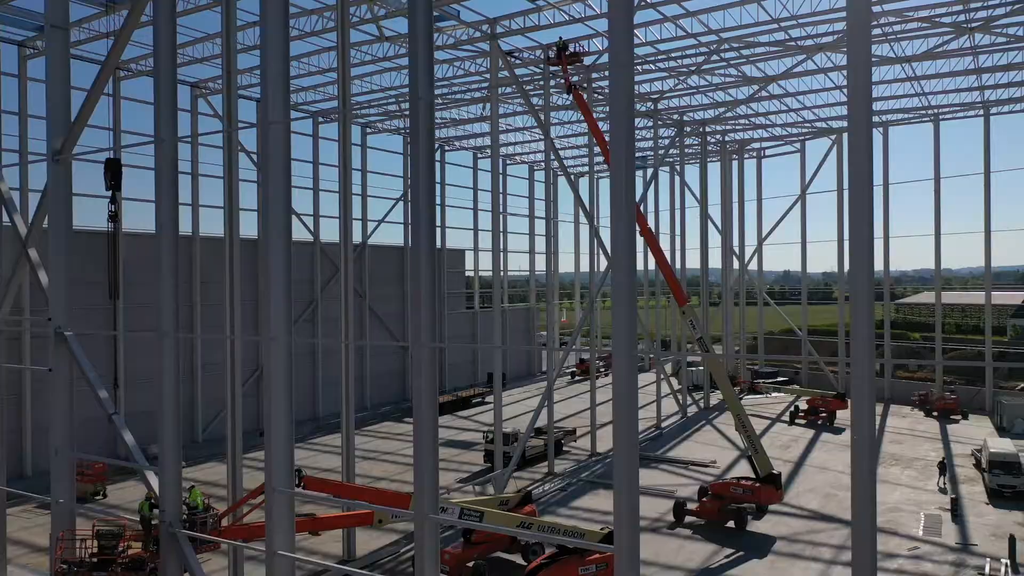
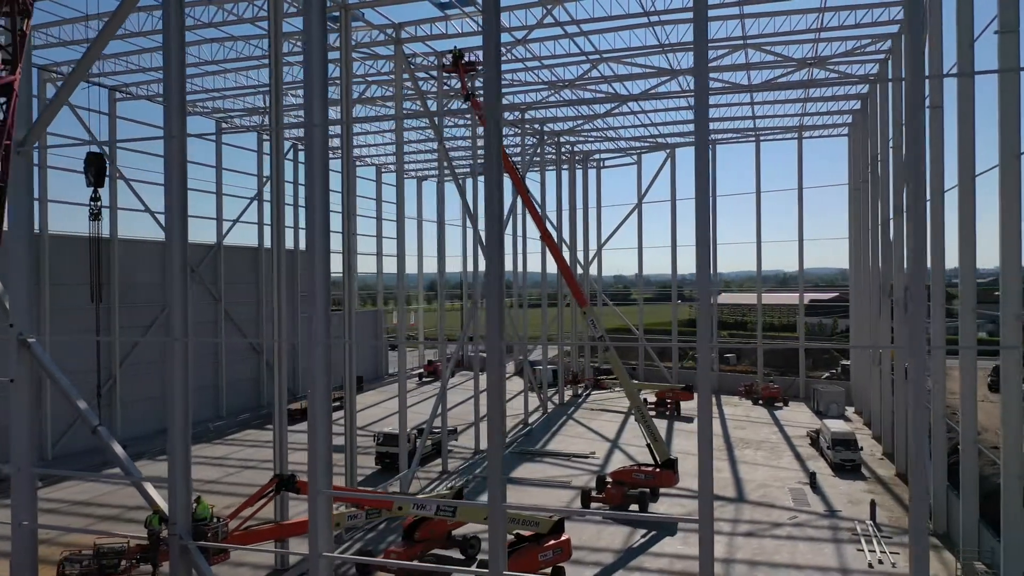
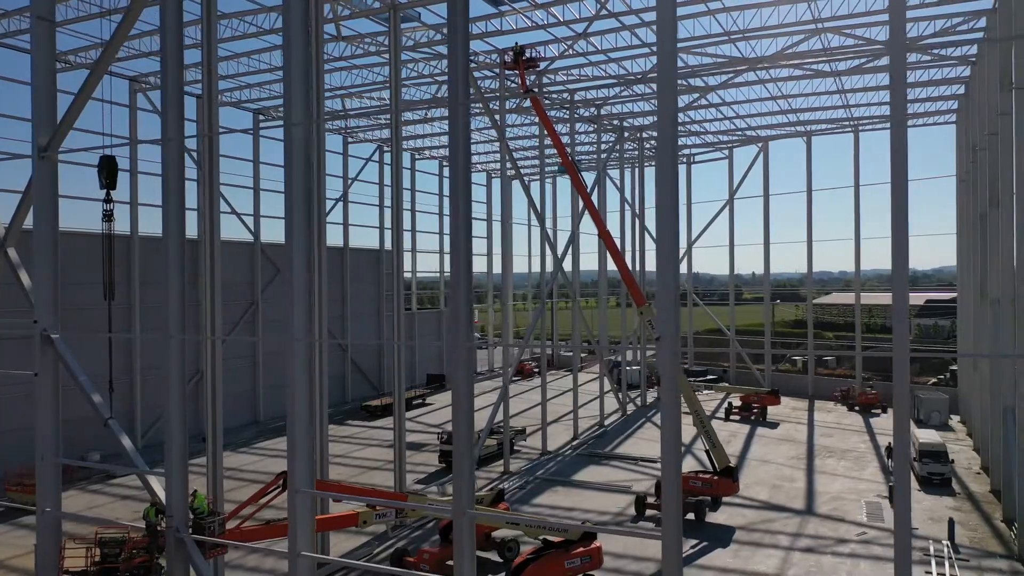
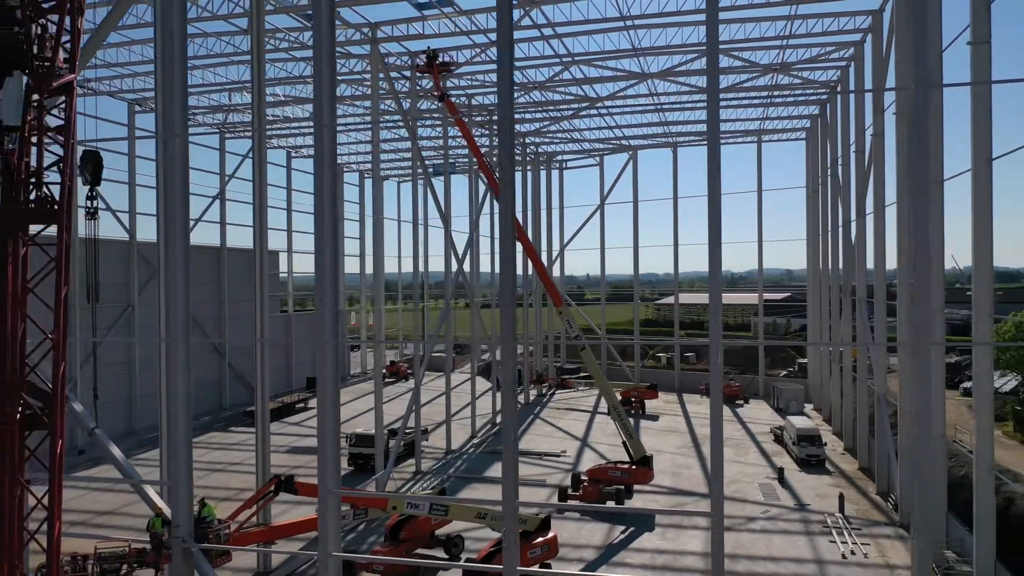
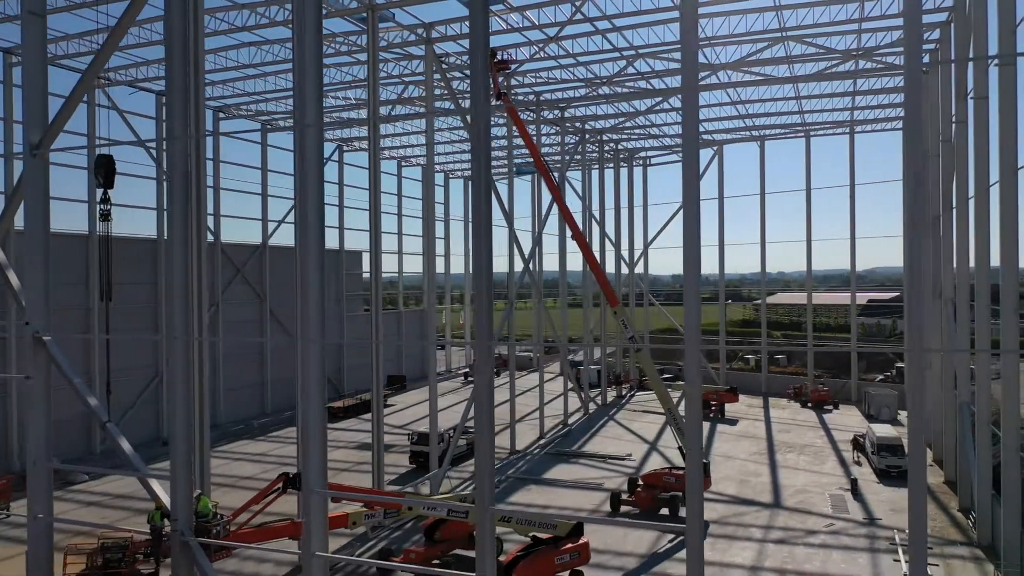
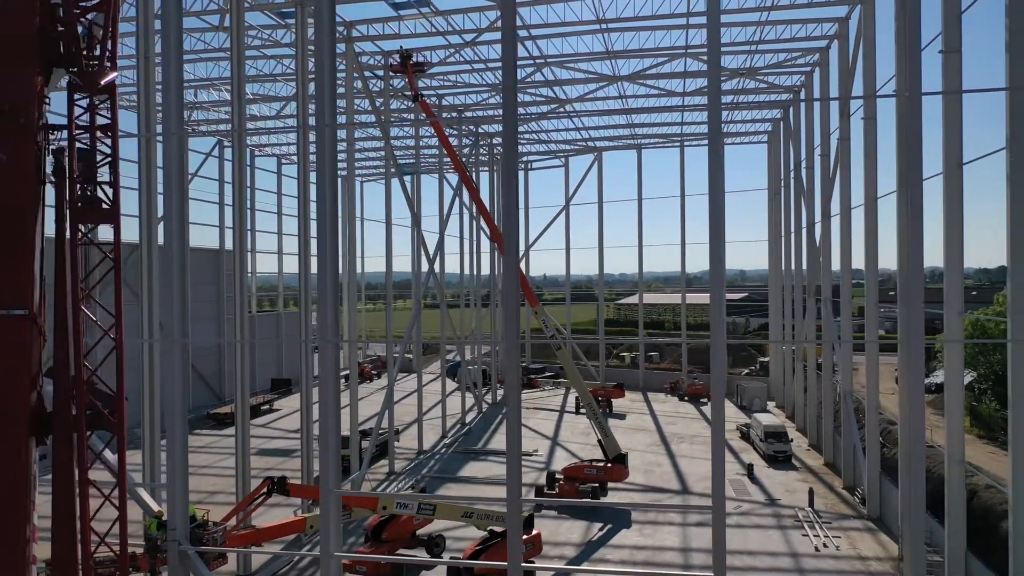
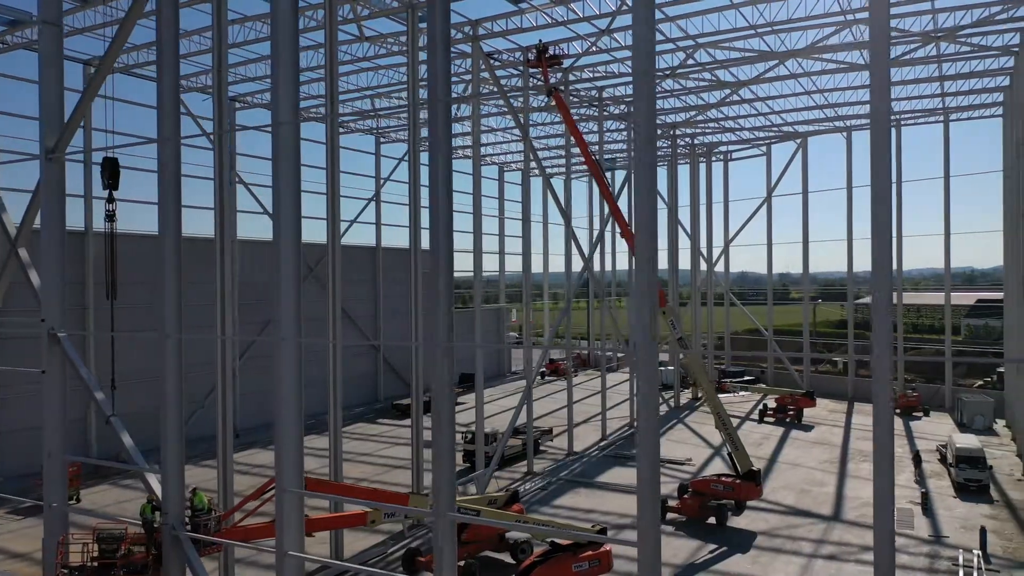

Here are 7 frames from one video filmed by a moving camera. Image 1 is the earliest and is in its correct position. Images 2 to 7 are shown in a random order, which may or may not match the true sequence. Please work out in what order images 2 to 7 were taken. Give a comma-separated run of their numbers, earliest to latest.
7, 3, 5, 2, 4, 6
